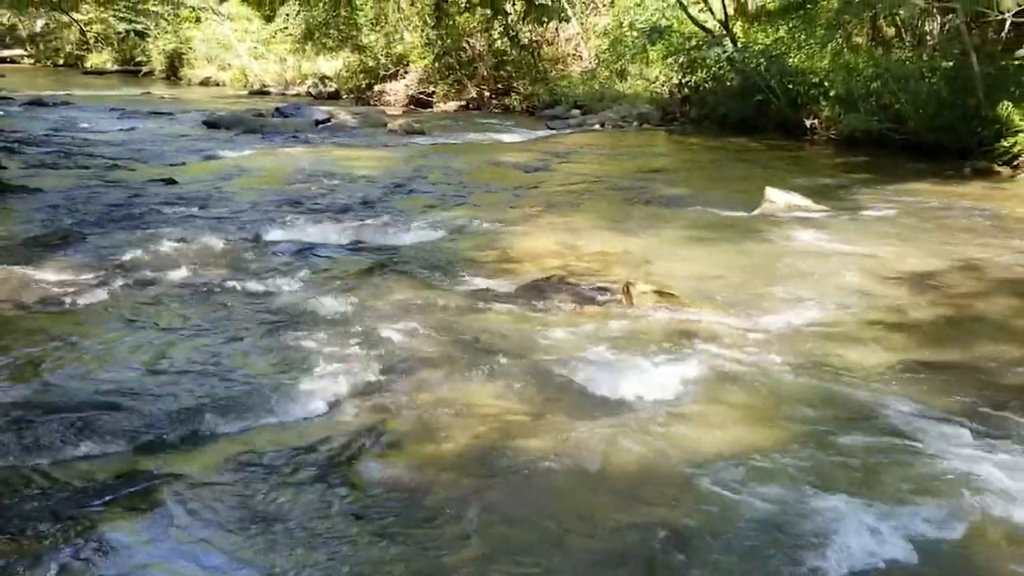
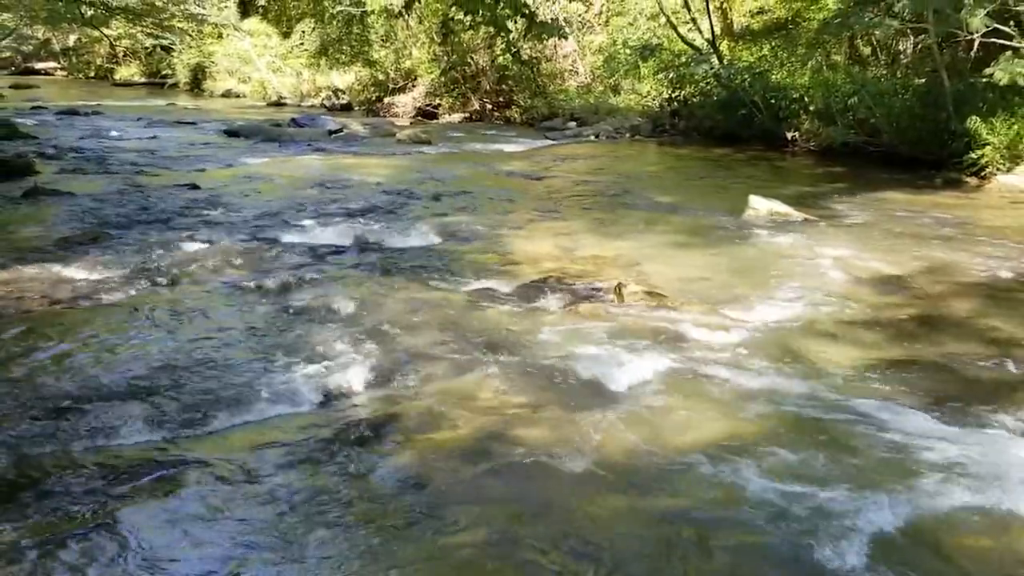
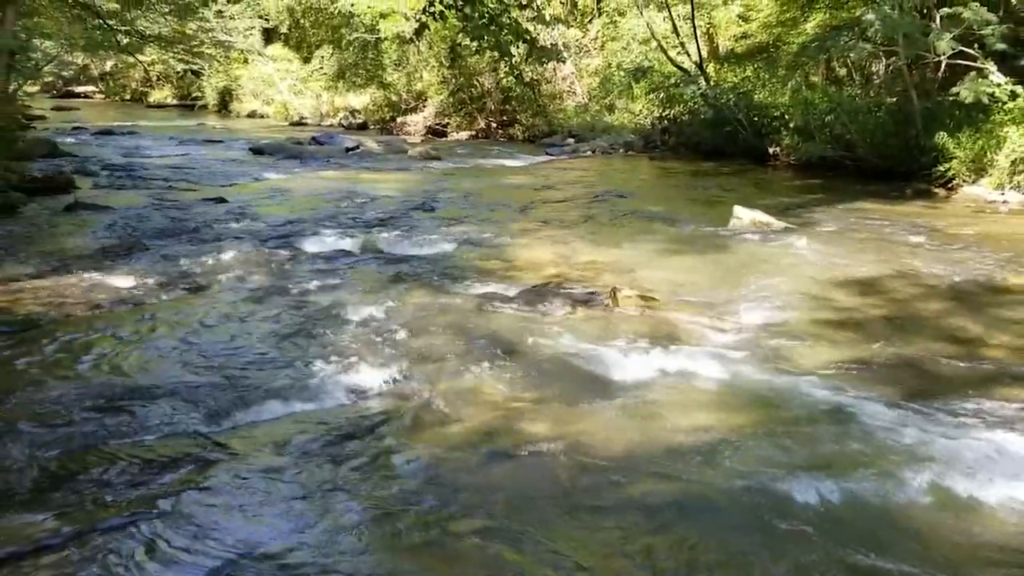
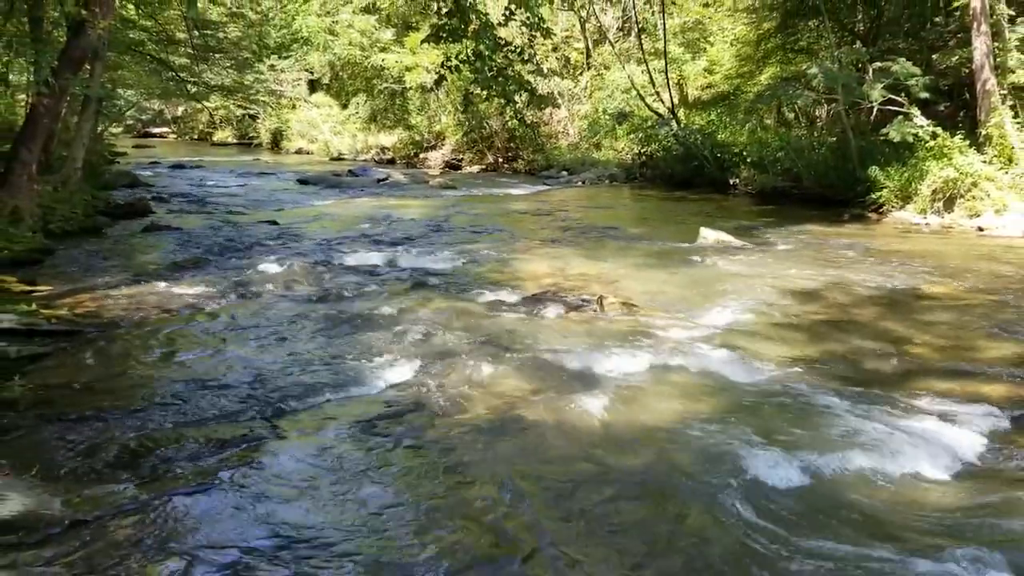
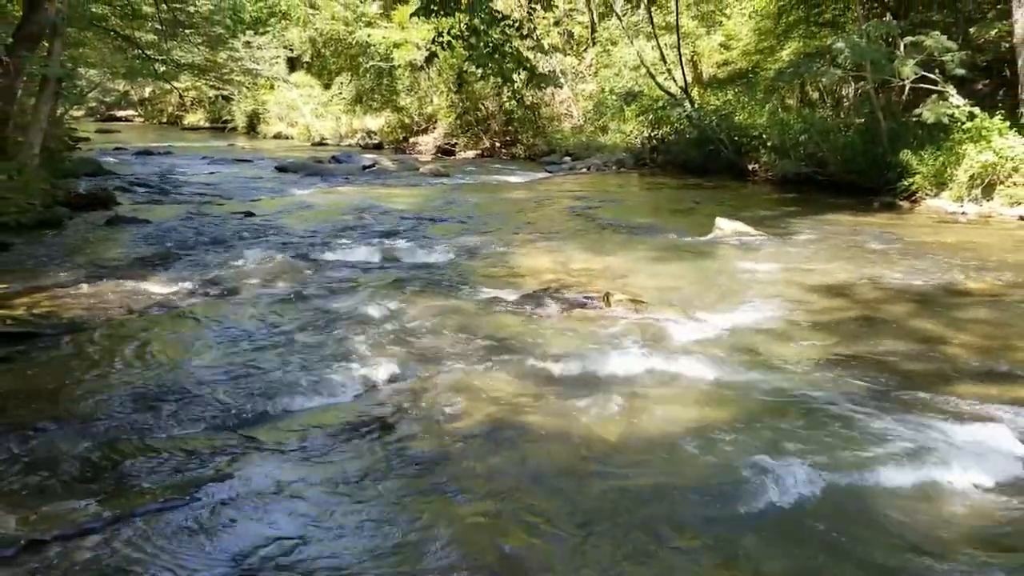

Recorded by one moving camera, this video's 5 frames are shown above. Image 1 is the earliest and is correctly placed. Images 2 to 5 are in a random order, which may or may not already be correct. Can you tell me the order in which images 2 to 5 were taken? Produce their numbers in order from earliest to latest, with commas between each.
2, 3, 5, 4
